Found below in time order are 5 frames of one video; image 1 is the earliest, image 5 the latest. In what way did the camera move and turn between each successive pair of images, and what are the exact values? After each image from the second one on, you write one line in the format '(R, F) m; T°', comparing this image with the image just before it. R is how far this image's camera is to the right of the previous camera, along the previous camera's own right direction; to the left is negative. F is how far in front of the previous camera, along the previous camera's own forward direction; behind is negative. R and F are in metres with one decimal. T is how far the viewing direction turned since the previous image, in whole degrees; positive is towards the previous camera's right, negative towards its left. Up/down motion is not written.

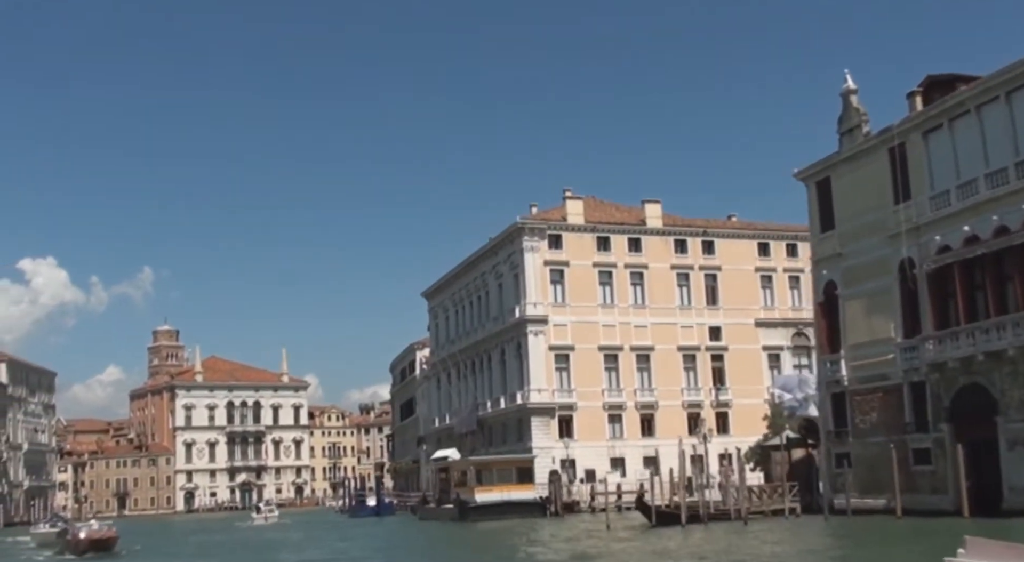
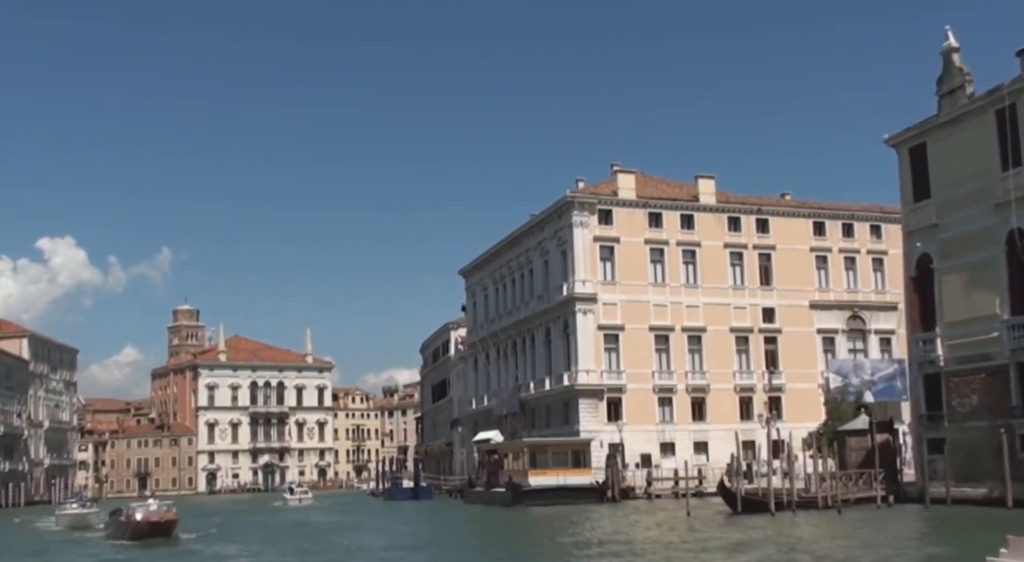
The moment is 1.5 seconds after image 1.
(-1.4, +2.2) m; -1°
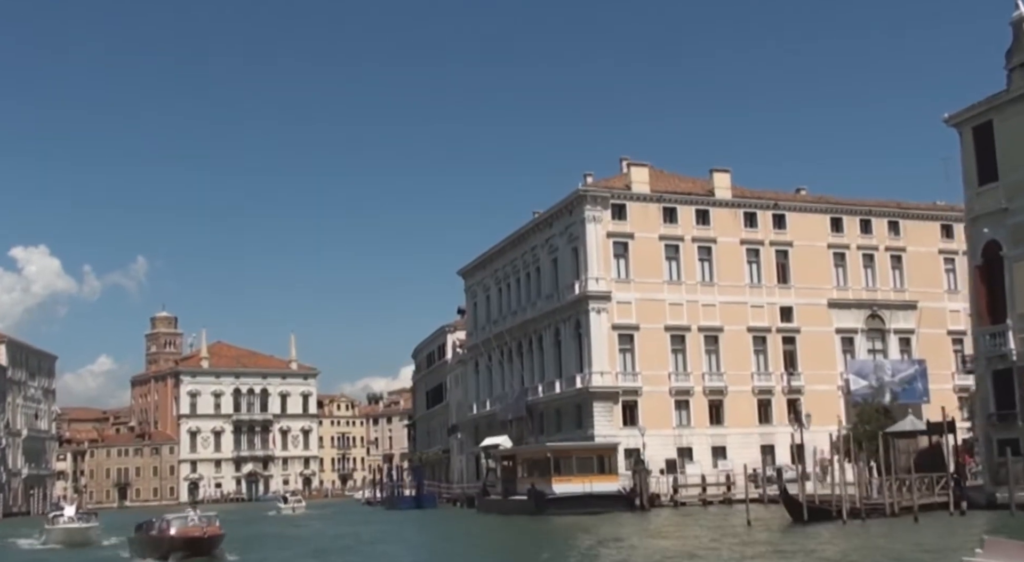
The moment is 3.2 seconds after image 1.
(-1.4, +2.5) m; +1°
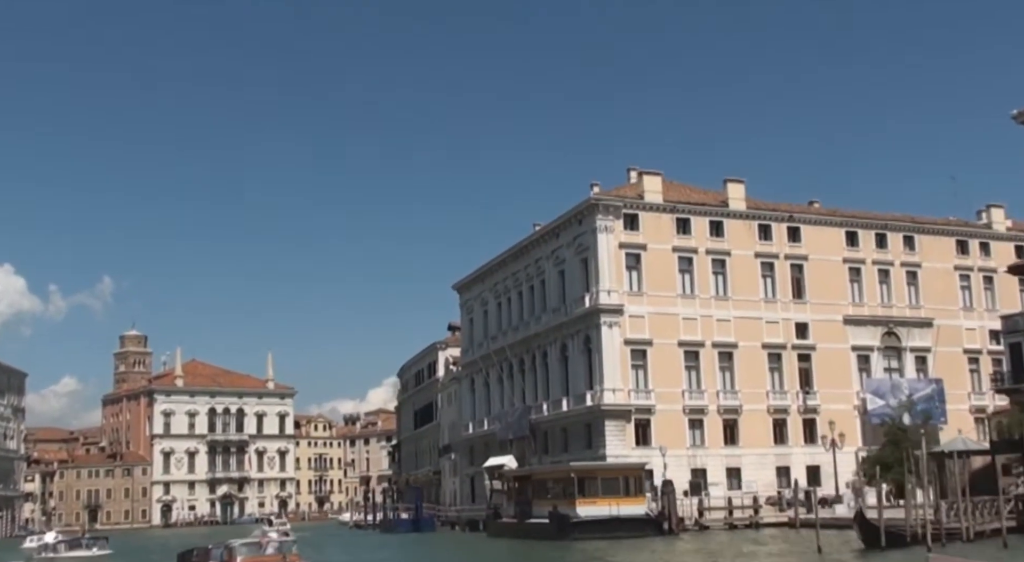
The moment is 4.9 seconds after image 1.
(-1.5, +2.4) m; +1°
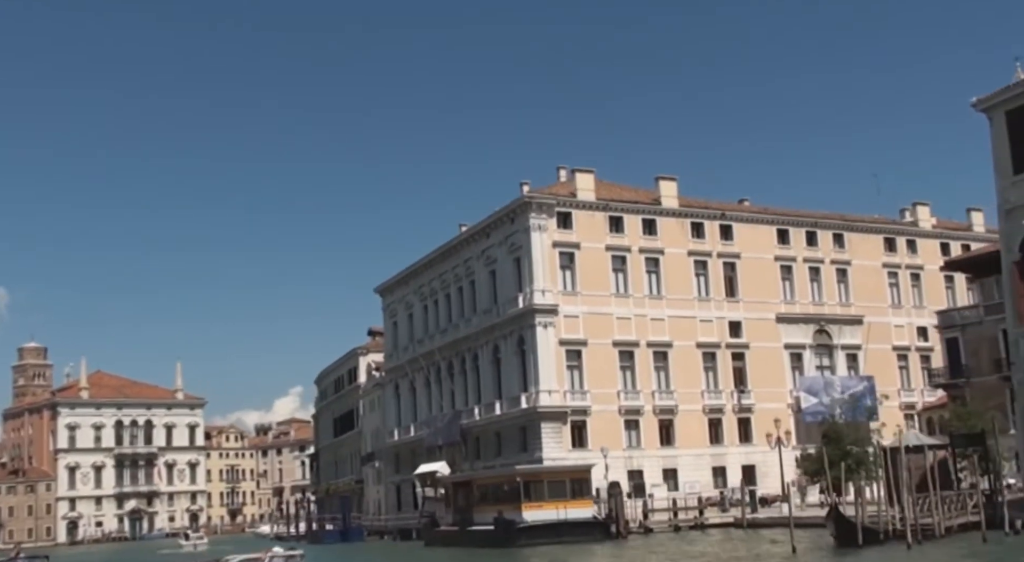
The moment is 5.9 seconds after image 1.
(-0.9, +1.4) m; +4°
